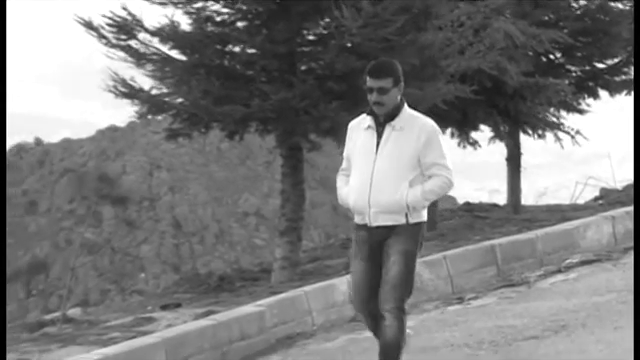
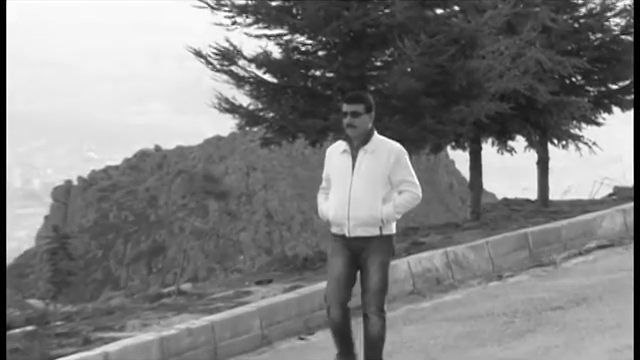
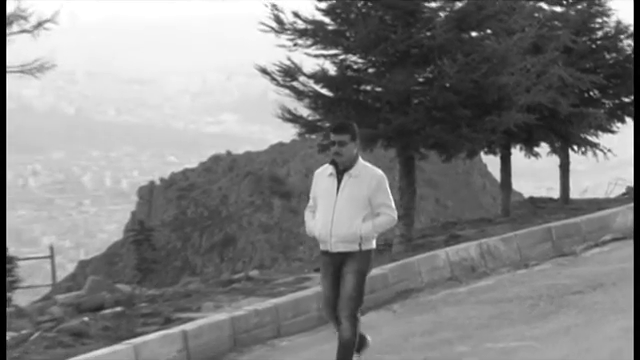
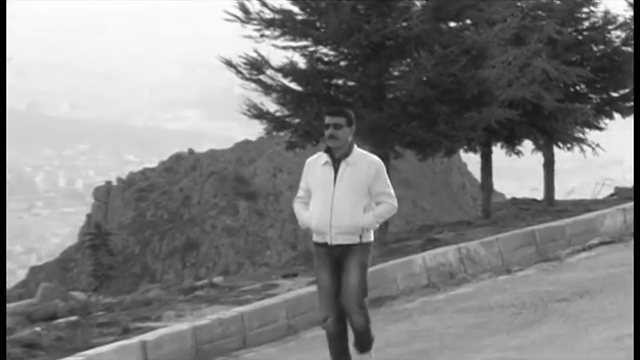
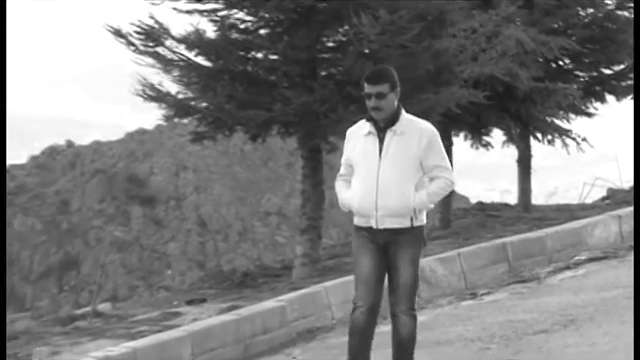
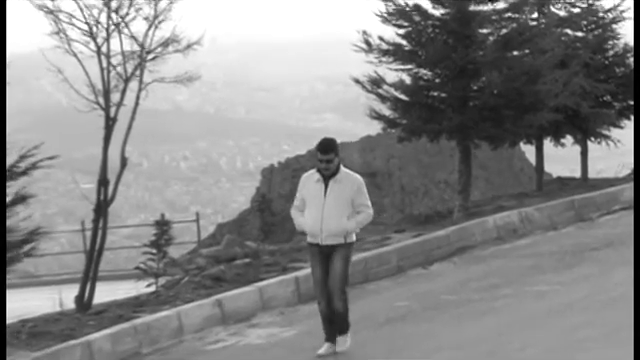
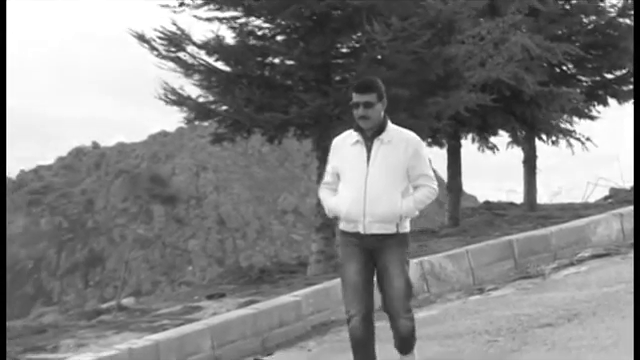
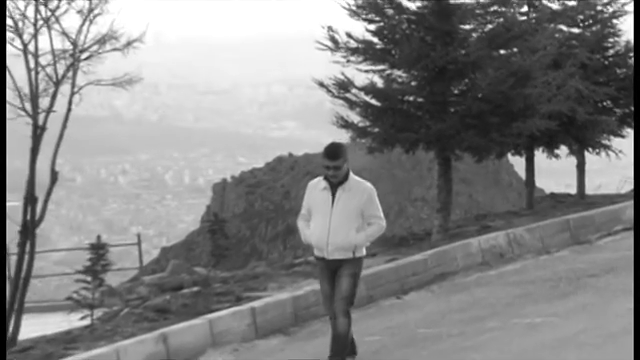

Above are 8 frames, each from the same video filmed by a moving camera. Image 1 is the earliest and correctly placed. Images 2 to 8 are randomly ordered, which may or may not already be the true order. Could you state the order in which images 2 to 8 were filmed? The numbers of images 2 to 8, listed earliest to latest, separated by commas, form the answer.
5, 7, 2, 4, 3, 8, 6
